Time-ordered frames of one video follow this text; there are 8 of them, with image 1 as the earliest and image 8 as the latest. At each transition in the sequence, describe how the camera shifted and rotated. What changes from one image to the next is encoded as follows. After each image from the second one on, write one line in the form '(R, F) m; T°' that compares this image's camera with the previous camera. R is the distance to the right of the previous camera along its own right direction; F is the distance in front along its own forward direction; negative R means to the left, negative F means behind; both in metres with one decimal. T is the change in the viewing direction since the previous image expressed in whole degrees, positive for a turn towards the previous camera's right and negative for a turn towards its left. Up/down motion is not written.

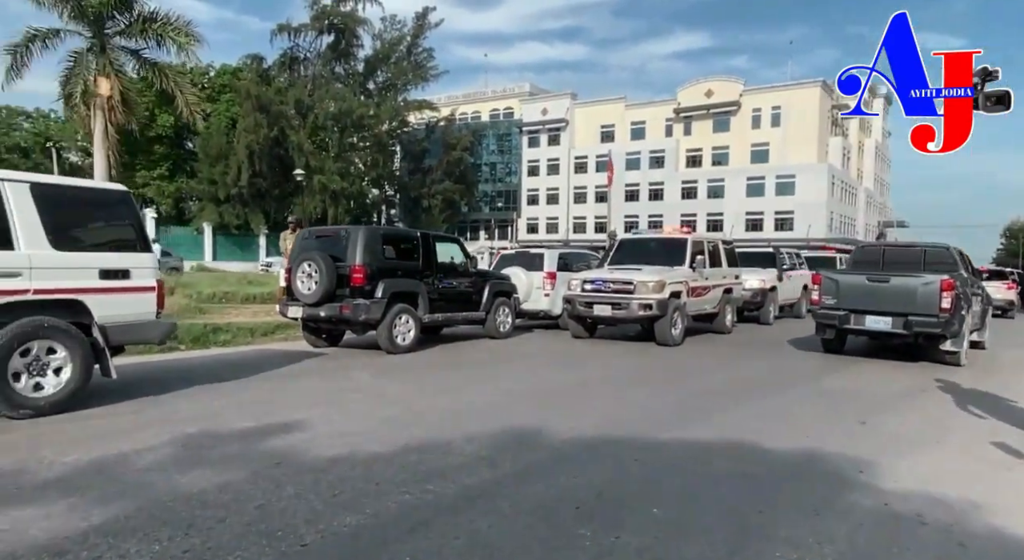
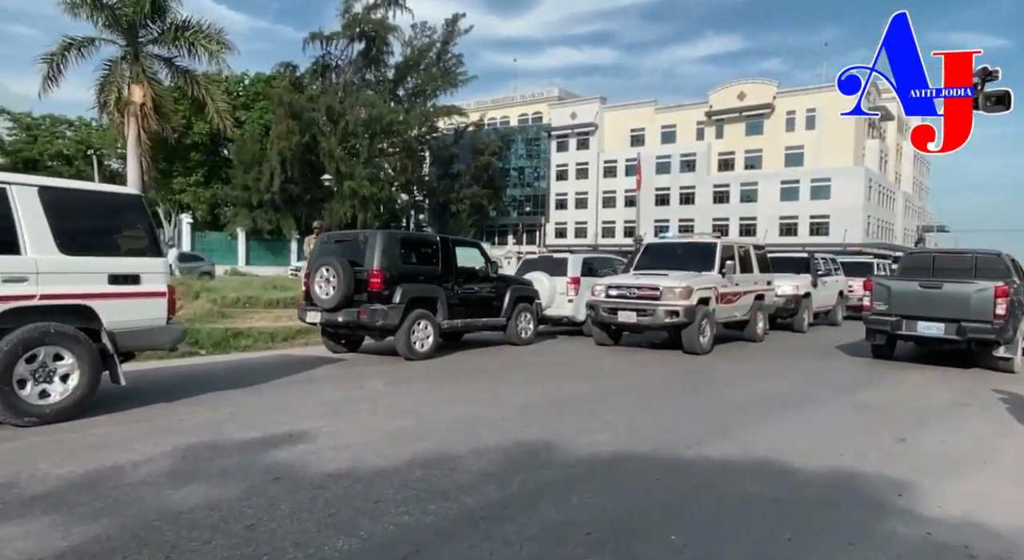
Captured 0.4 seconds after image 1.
(+0.1, +0.3) m; -3°
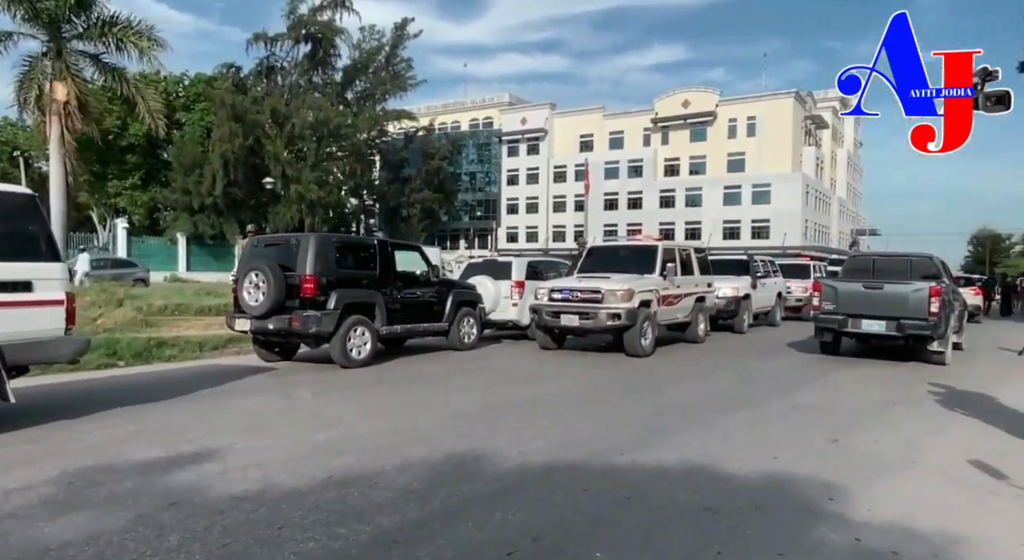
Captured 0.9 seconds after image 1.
(+0.2, +0.2) m; +4°
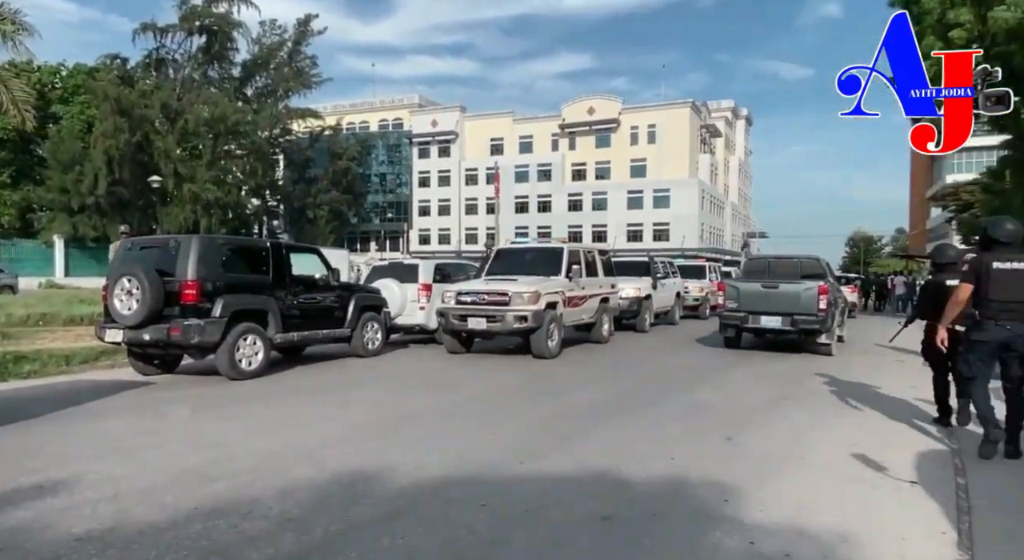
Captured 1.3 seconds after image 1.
(+0.1, +0.2) m; +8°
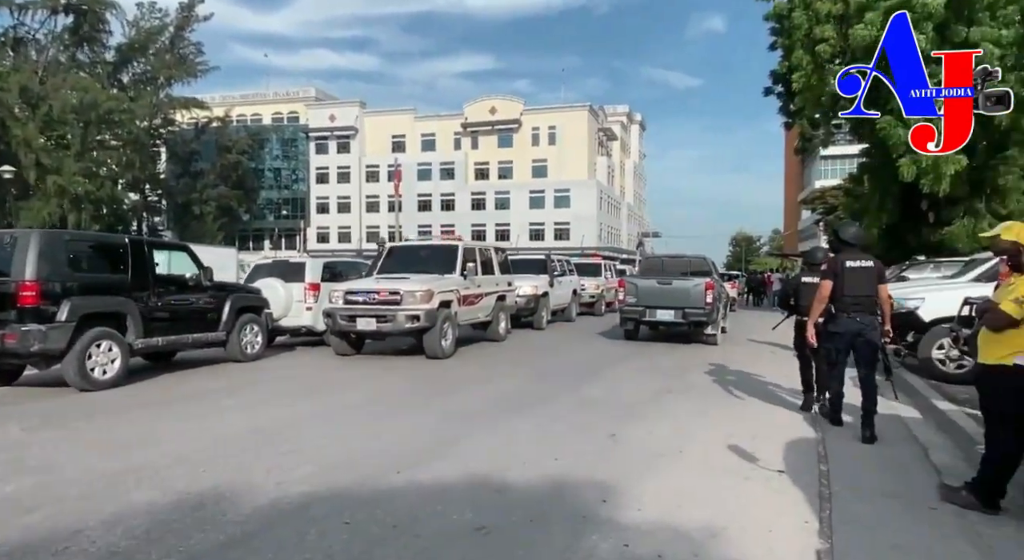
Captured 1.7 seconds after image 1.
(+0.2, +0.2) m; +9°
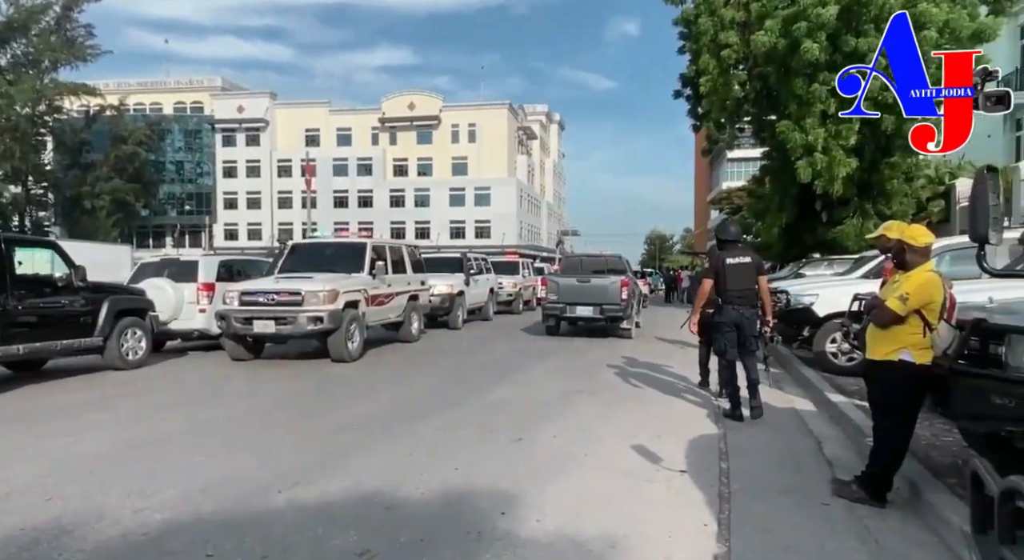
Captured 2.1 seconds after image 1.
(+0.2, +0.3) m; +7°
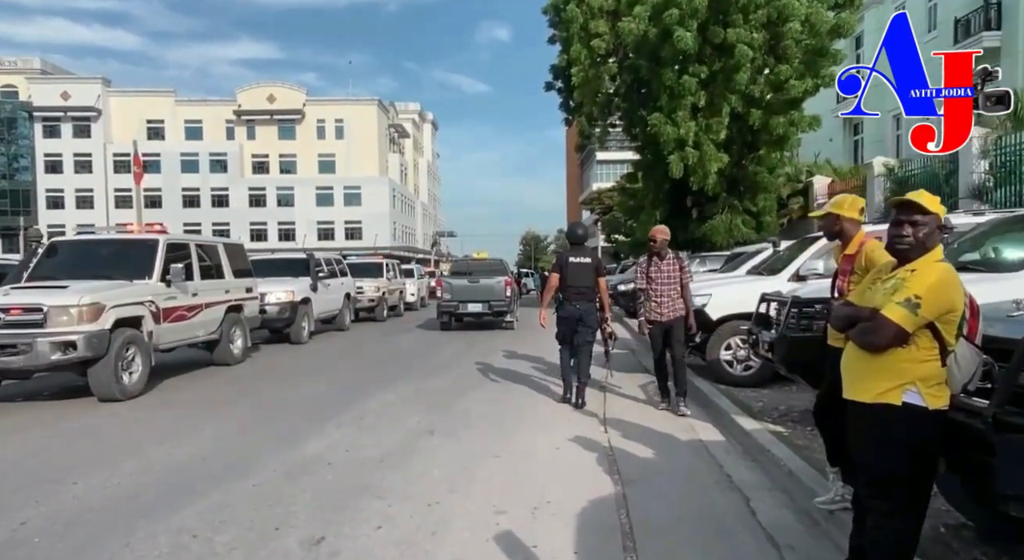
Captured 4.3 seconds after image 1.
(+0.5, +1.9) m; +11°
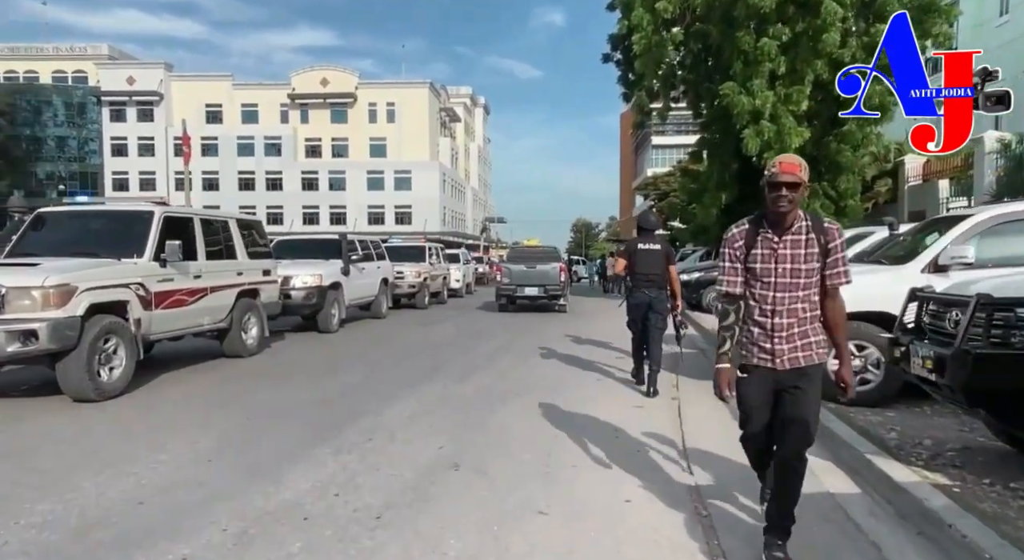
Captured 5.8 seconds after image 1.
(0.0, +1.6) m; -5°
